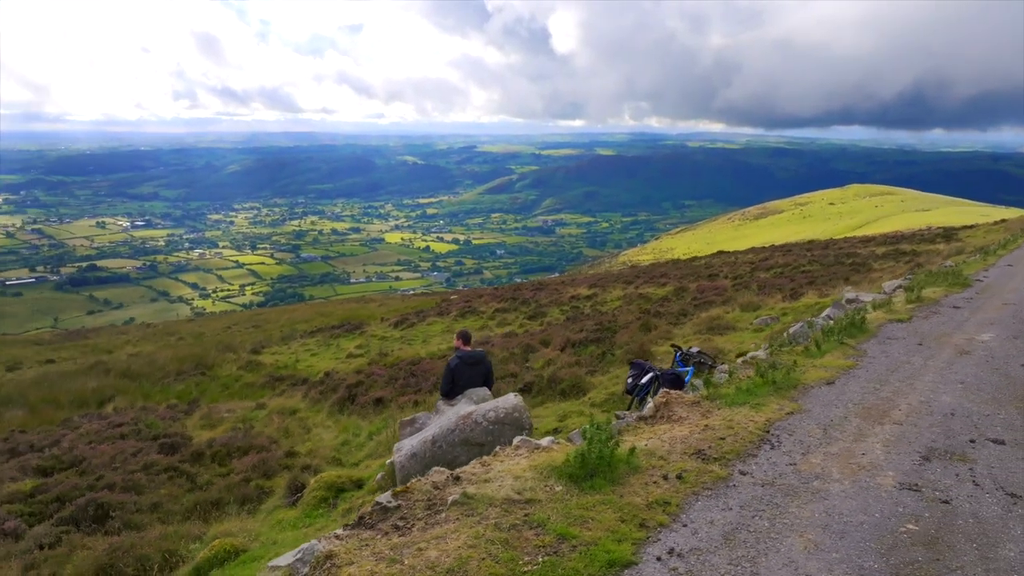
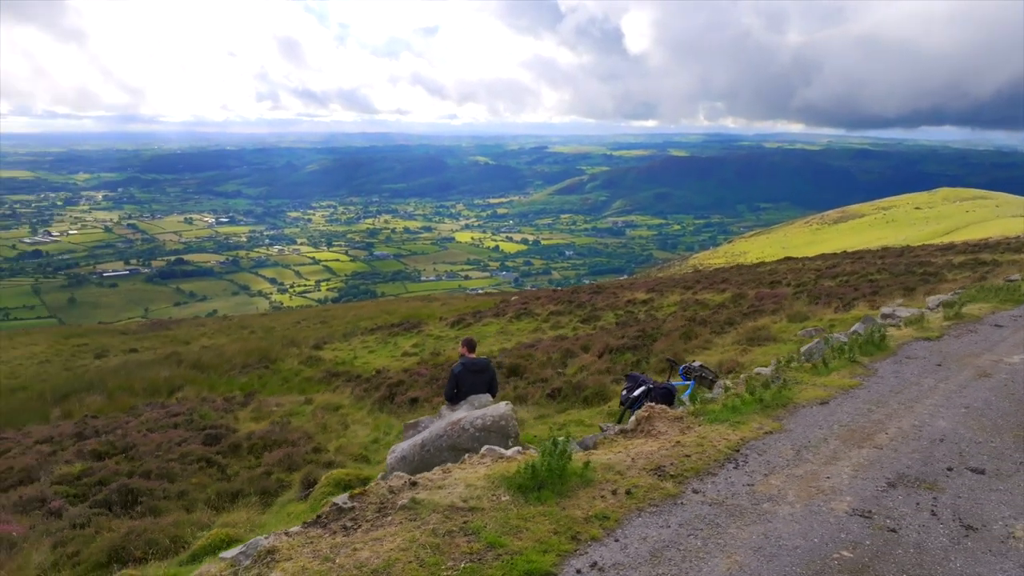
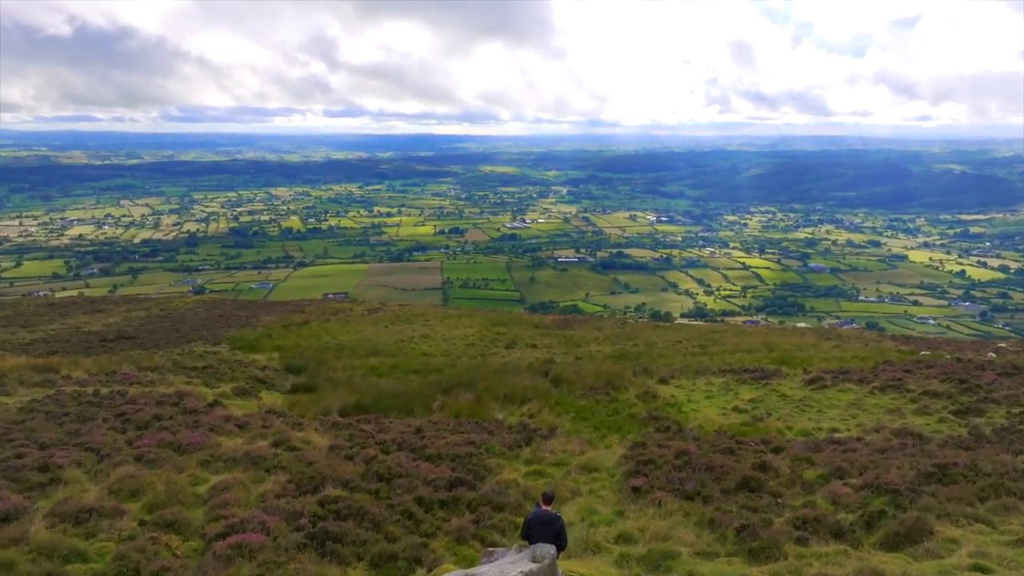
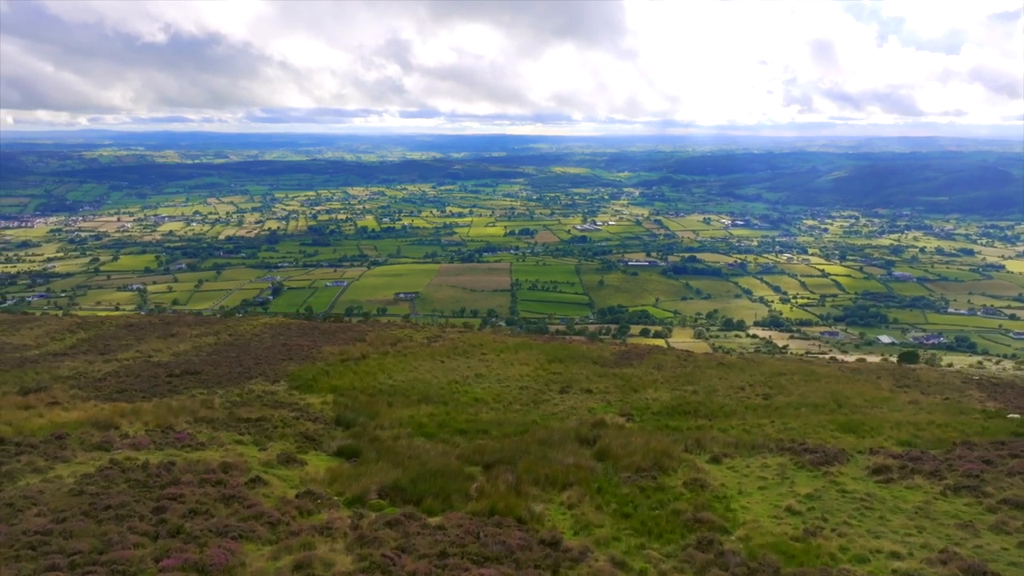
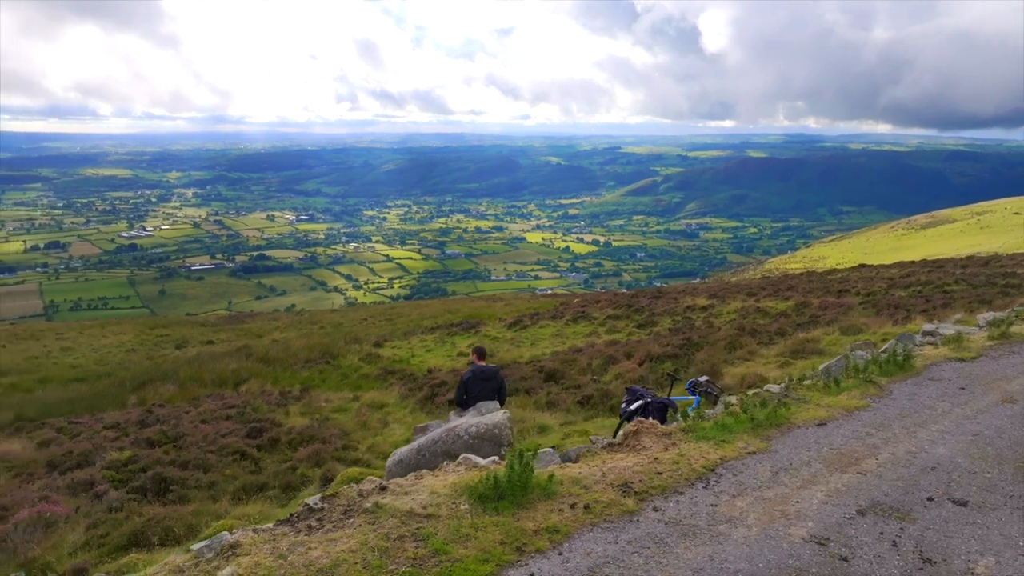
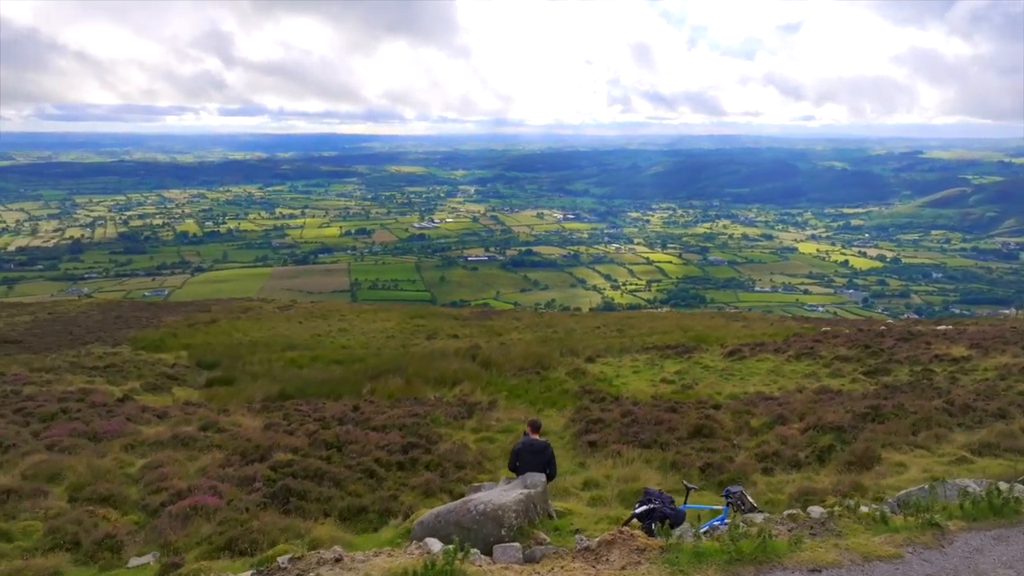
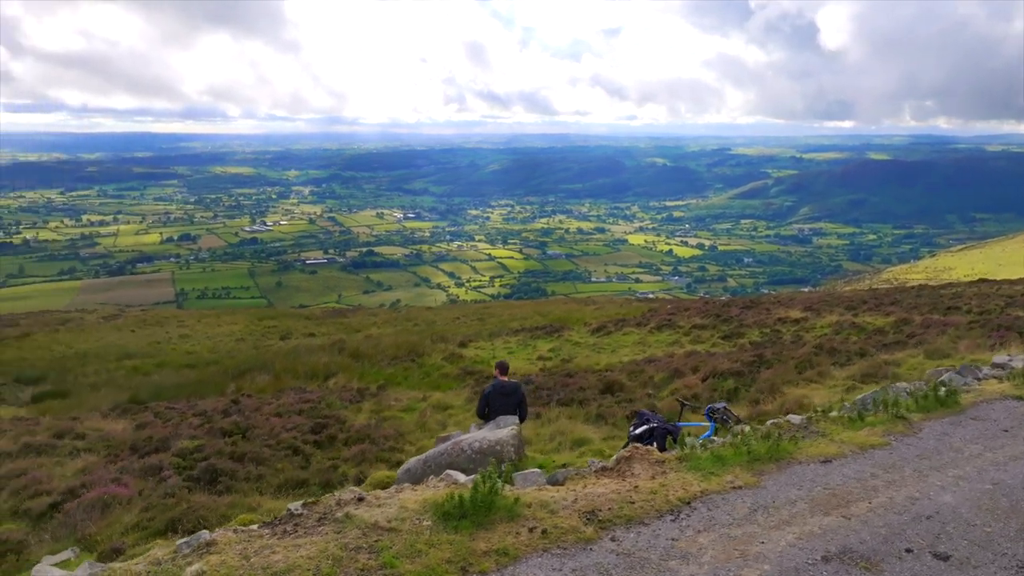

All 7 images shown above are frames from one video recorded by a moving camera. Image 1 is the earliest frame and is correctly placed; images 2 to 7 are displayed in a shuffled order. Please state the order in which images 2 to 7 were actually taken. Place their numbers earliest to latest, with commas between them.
2, 5, 7, 6, 3, 4
